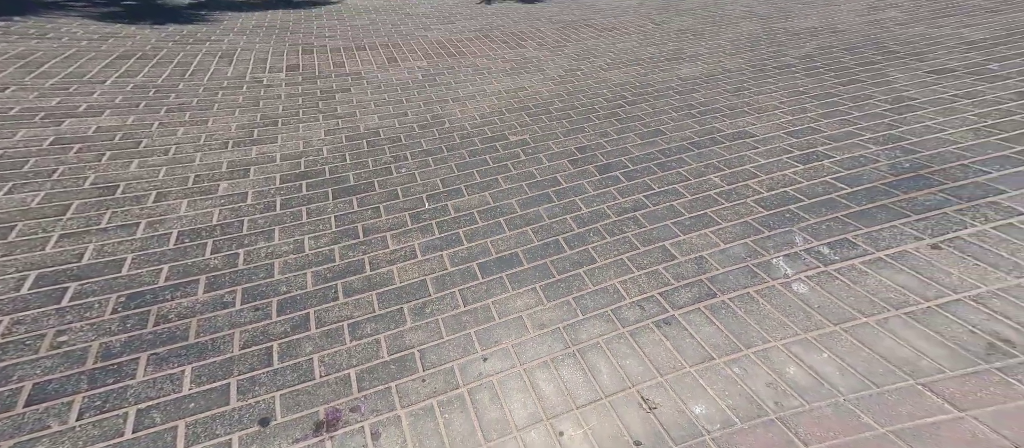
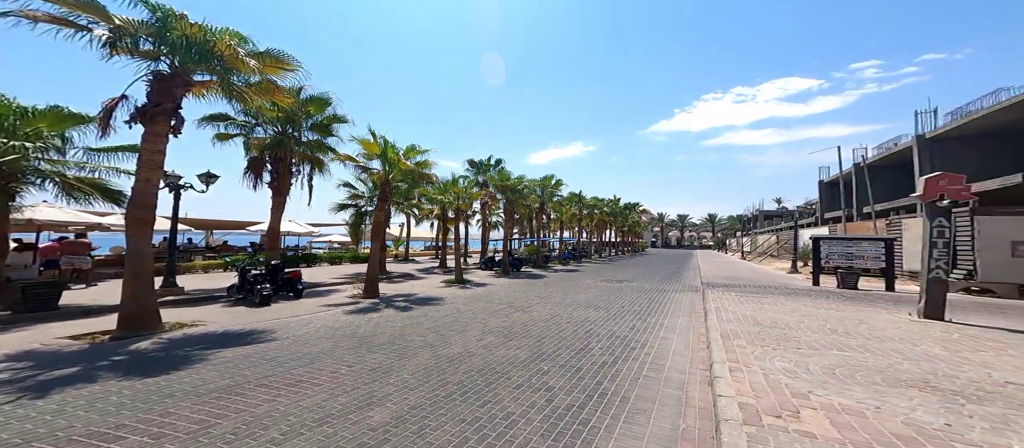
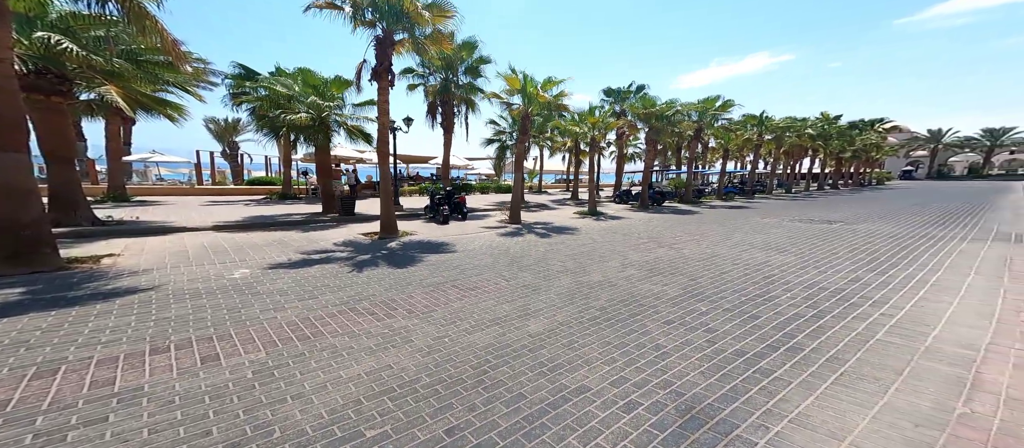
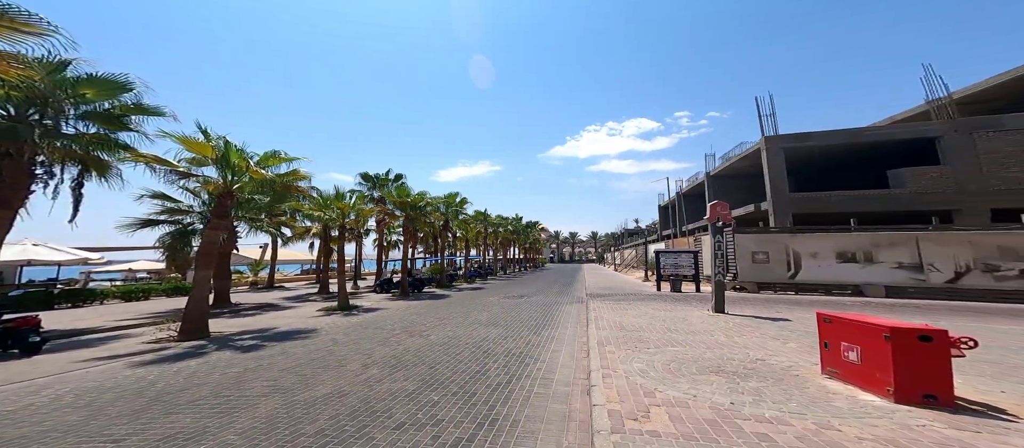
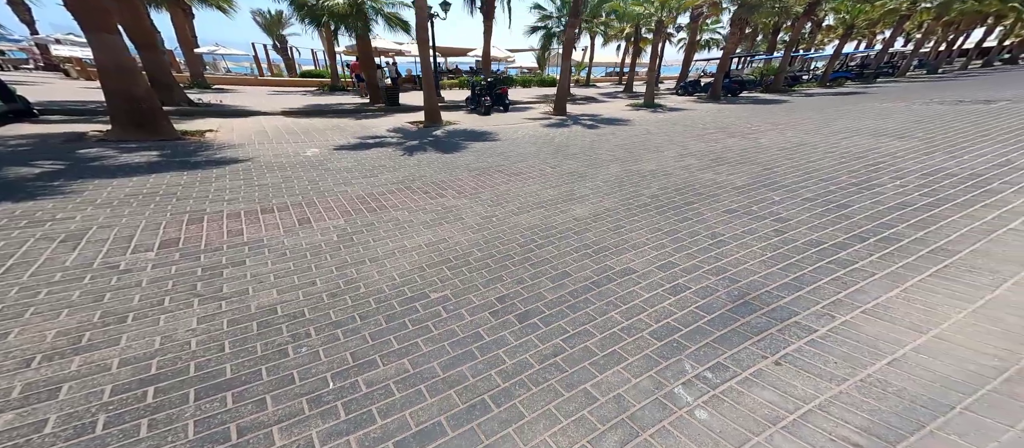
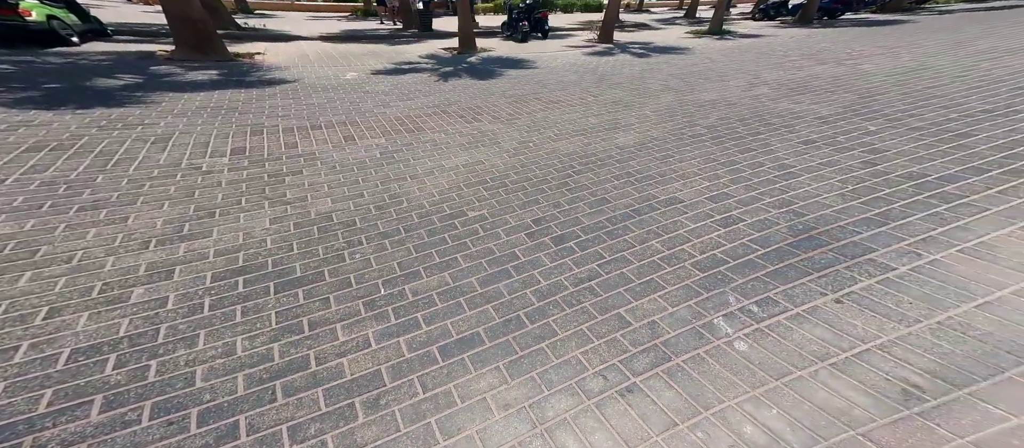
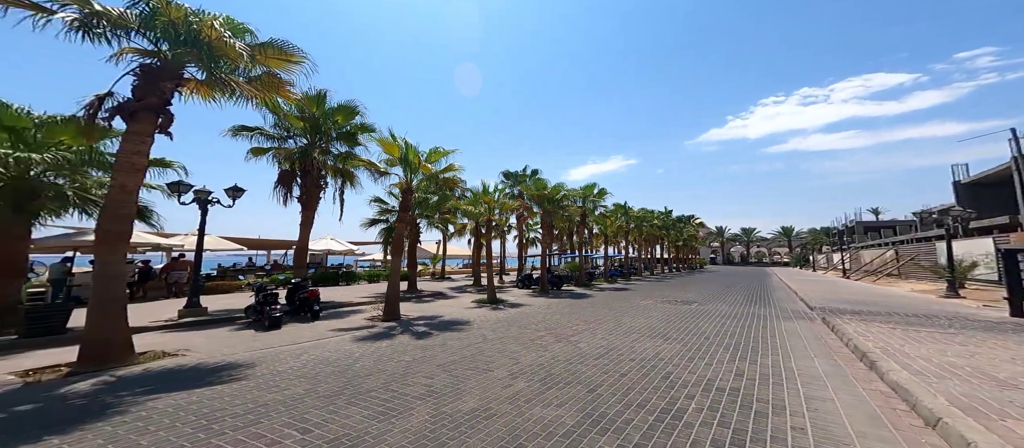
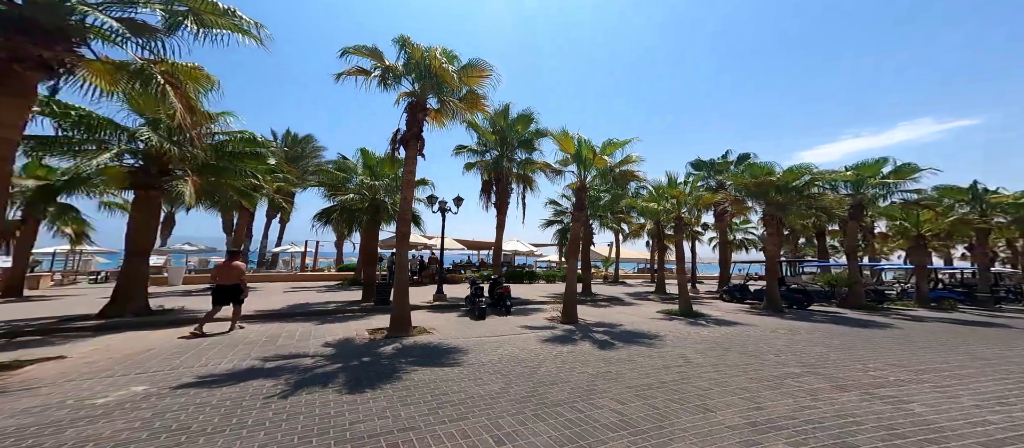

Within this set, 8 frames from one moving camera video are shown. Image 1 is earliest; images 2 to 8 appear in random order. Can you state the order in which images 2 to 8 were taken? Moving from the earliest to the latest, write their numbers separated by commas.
6, 5, 3, 2, 4, 7, 8
